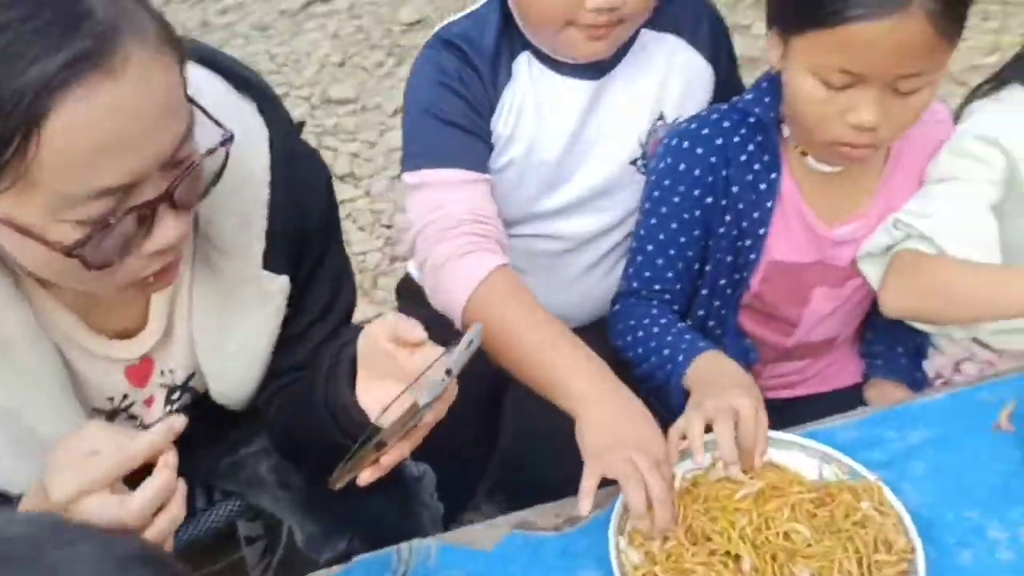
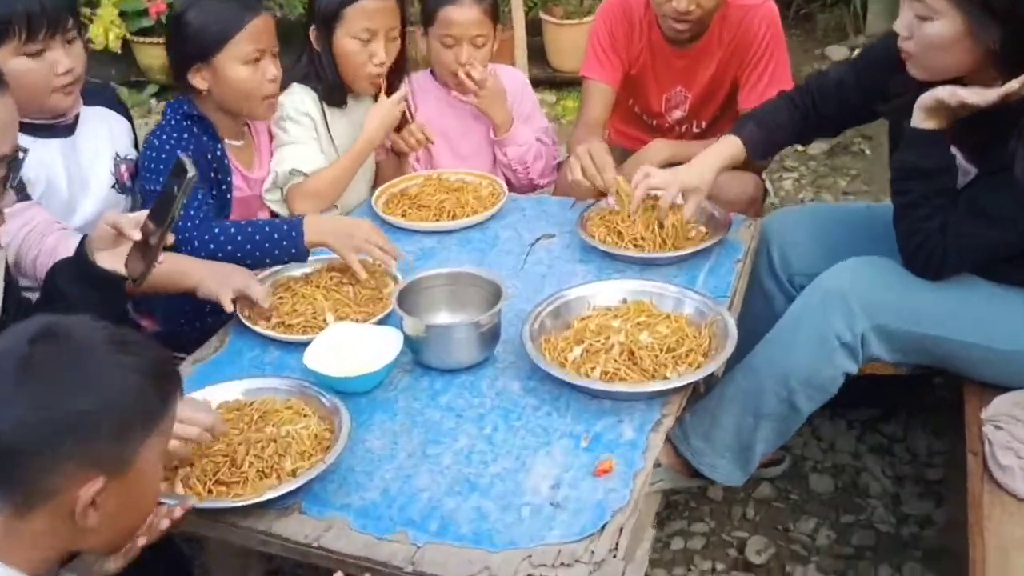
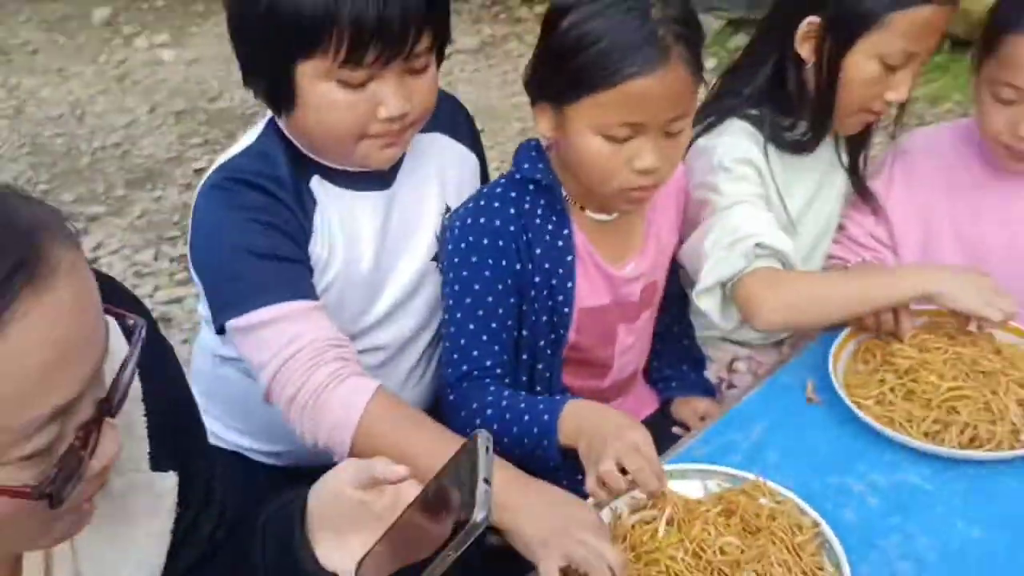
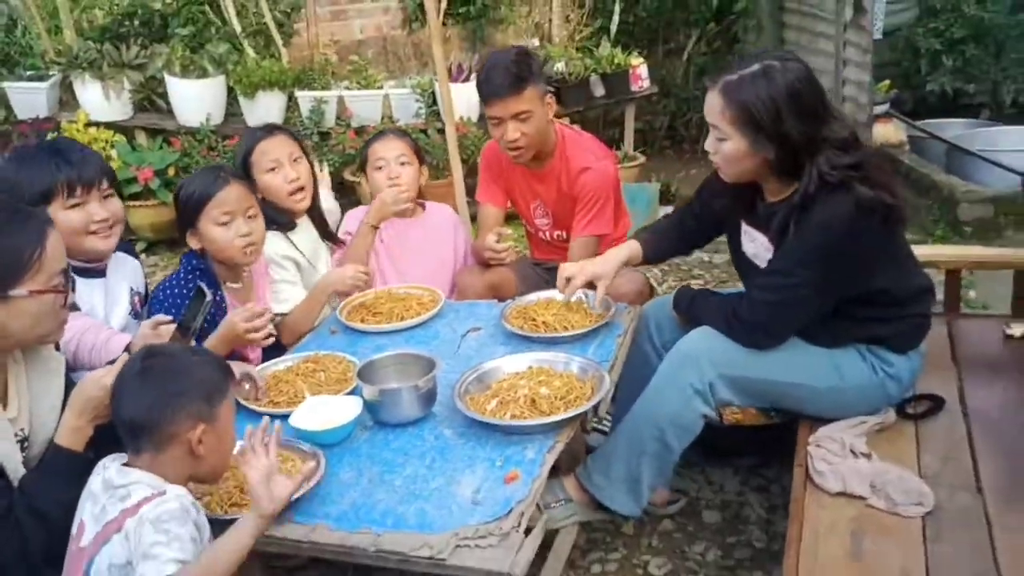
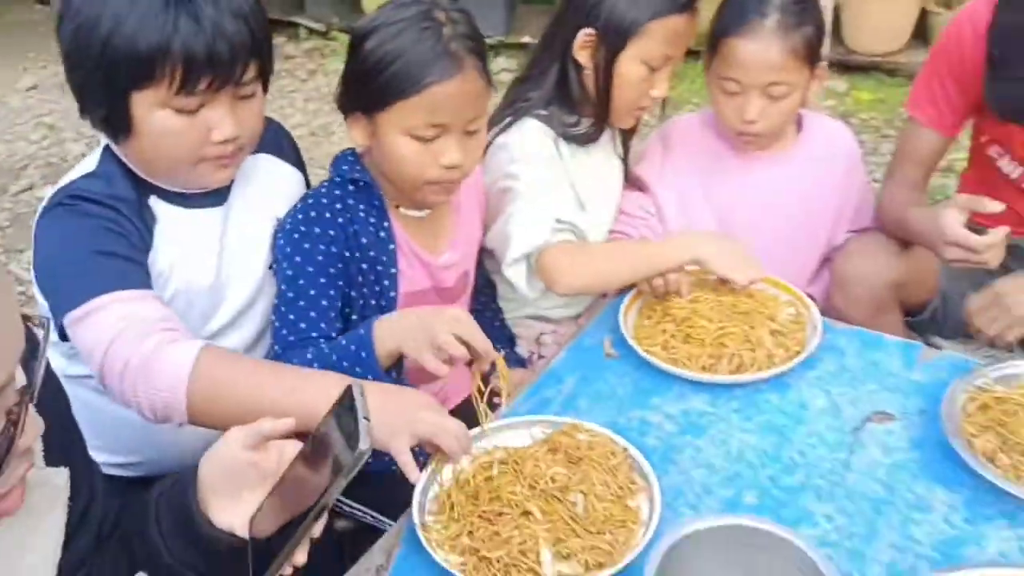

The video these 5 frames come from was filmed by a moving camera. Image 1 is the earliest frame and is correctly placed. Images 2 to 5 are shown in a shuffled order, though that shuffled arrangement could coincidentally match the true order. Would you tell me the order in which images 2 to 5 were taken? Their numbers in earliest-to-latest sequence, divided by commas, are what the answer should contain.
3, 5, 4, 2
